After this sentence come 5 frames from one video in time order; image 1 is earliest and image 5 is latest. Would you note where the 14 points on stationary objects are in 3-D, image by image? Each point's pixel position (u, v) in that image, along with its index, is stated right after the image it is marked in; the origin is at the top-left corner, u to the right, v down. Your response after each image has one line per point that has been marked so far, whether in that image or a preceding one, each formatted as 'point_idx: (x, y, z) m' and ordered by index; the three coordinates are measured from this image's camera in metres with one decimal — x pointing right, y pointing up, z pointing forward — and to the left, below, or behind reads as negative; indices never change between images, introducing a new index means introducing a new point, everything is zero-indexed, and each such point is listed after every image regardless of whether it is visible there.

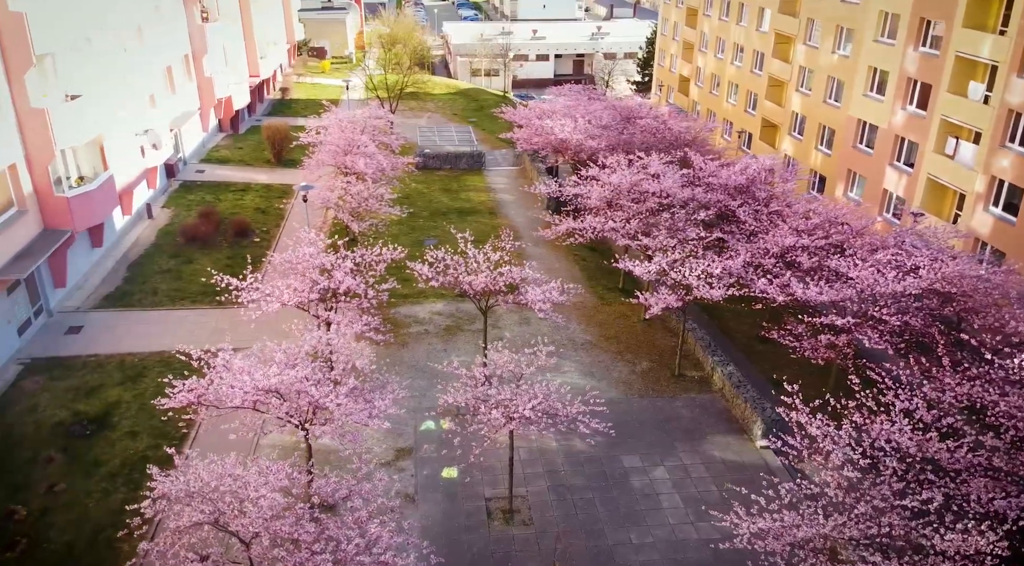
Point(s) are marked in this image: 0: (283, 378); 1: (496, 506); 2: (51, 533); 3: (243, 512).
0: (-4.3, -1.7, +14.5) m
1: (-0.3, -4.8, +16.9) m
2: (-9.2, -5.0, +15.8) m
3: (-3.8, -3.2, +10.9) m
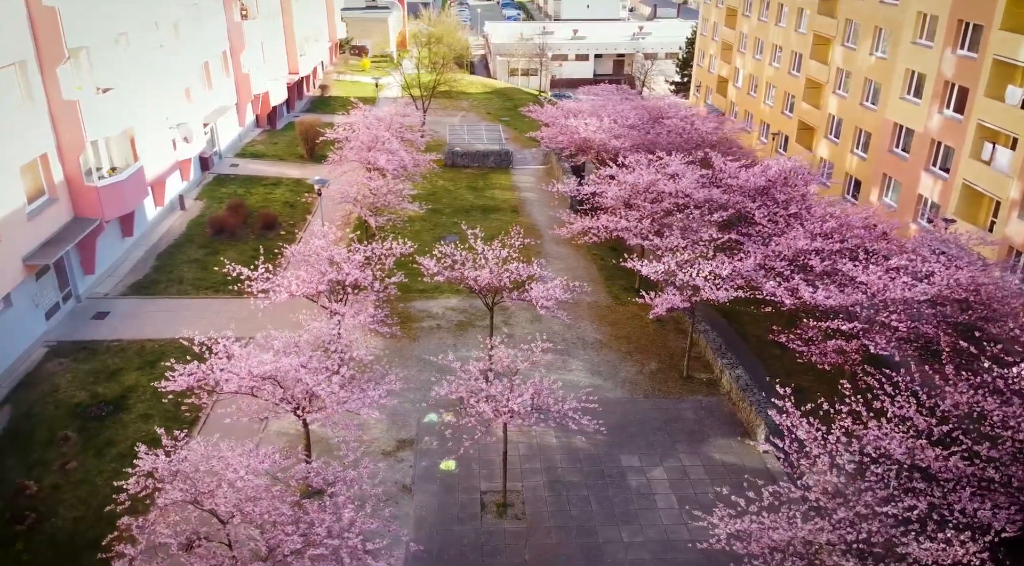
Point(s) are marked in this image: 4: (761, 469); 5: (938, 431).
0: (-4.5, -1.5, +14.8) m
1: (-0.5, -4.7, +17.1) m
2: (-9.4, -4.7, +16.4) m
3: (-4.2, -3.0, +11.2) m
4: (+5.8, -4.4, +18.5) m
5: (+7.5, -2.6, +13.8) m
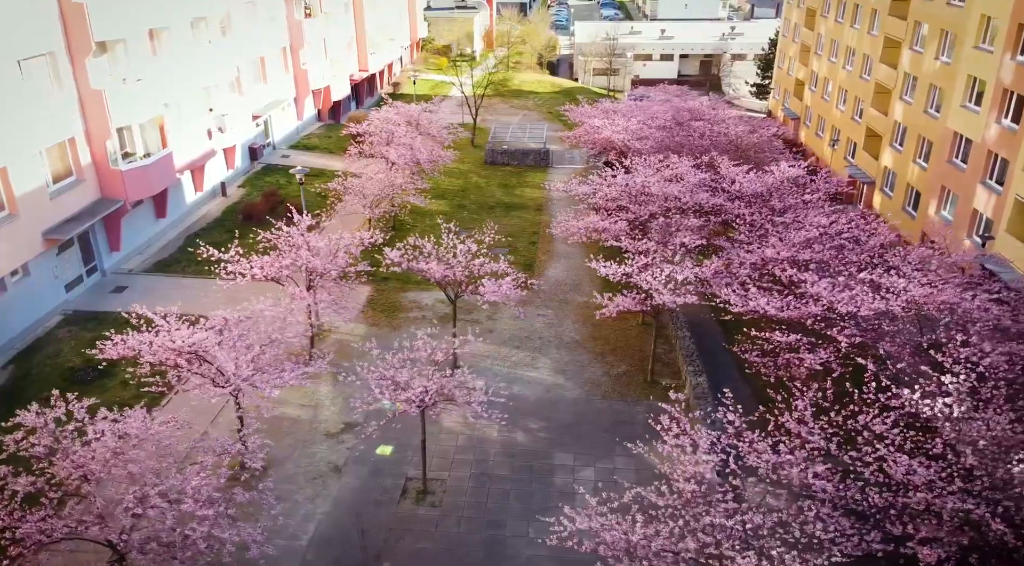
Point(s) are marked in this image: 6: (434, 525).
0: (-6.3, -1.1, +15.8) m
1: (-2.2, -4.5, +17.5) m
2: (-11.1, -4.0, +18.0) m
3: (-6.6, -2.6, +12.2) m
4: (+4.2, -4.5, +18.1) m
5: (+5.3, -2.8, +13.2) m
6: (-1.6, -5.1, +16.5) m
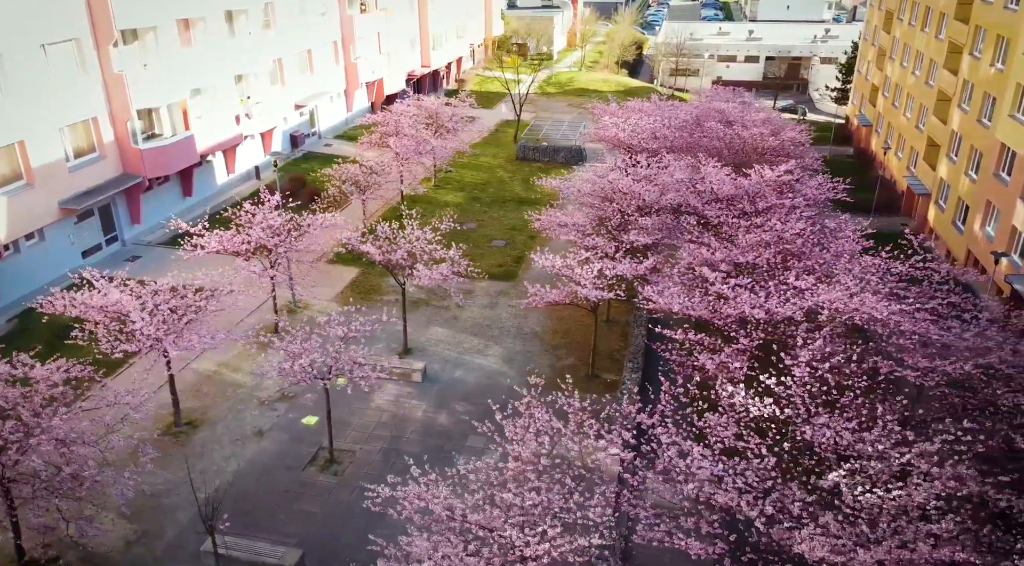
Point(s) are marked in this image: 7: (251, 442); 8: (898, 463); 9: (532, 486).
0: (-8.5, -0.4, +17.3) m
1: (-4.4, -4.0, +18.5) m
2: (-13.1, -3.0, +20.1) m
3: (-9.3, -1.8, +13.7) m
4: (+2.0, -4.4, +18.2) m
5: (+2.6, -2.7, +13.2) m
6: (-4.0, -4.6, +17.4) m
7: (-6.2, -3.8, +18.8) m
8: (+5.8, -2.7, +11.8) m
9: (+0.4, -3.2, +12.2) m
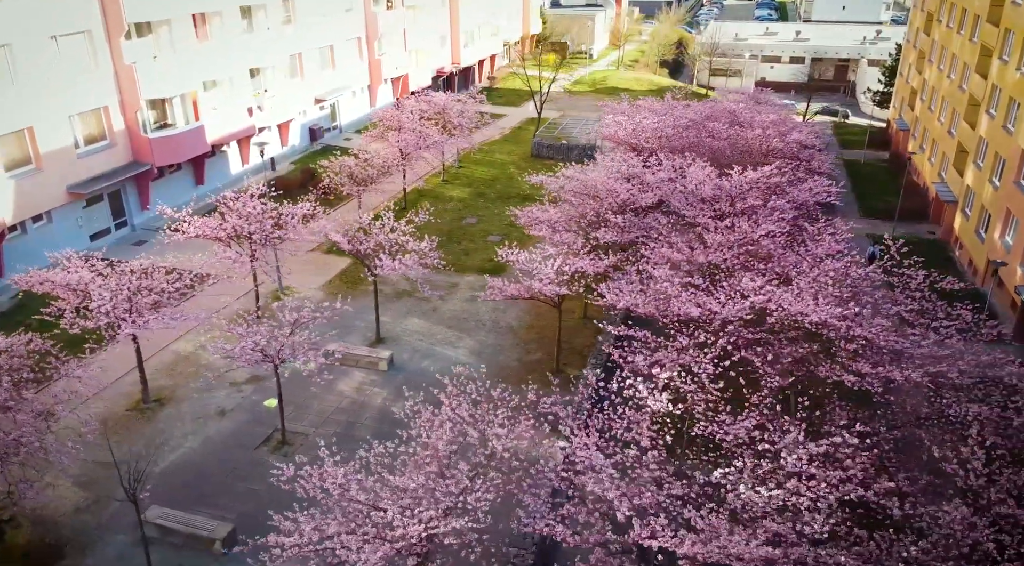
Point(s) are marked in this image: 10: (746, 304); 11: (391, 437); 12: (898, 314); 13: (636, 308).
0: (-9.7, +0.1, +18.1) m
1: (-5.6, -3.7, +19.1) m
2: (-14.2, -2.4, +21.2) m
3: (-10.8, -1.3, +14.6) m
4: (+0.8, -4.3, +18.3) m
5: (+1.0, -2.6, +13.3) m
6: (-5.3, -4.3, +17.9) m
7: (-7.4, -3.4, +19.5) m
8: (+4.2, -2.7, +11.8) m
9: (-1.3, -3.1, +12.5) m
10: (+5.3, -0.4, +17.8) m
11: (-2.9, -3.7, +19.0) m
12: (+9.4, -0.8, +19.3) m
13: (+3.0, -0.6, +18.7) m
